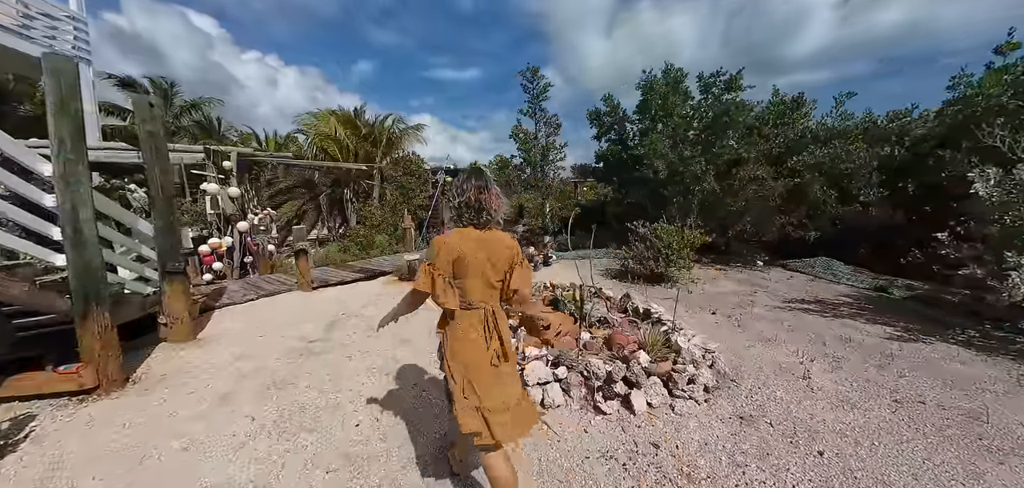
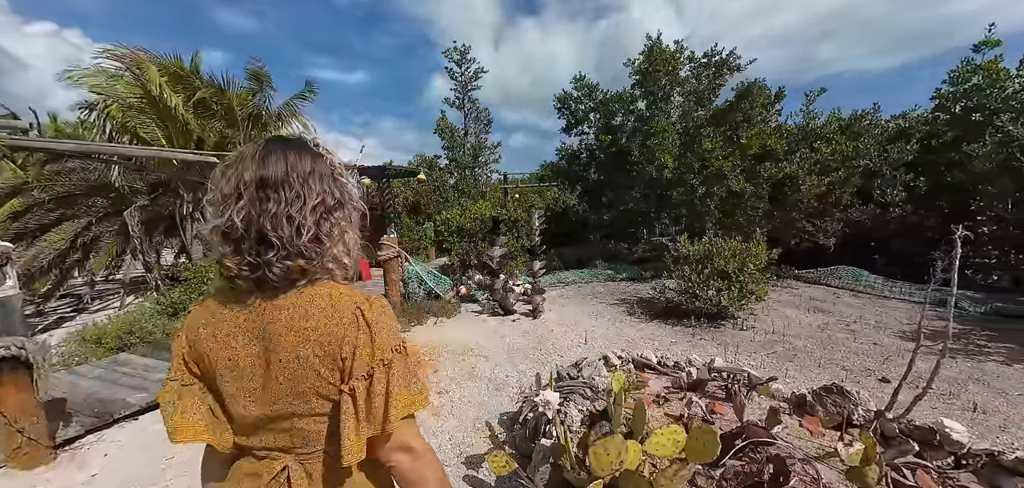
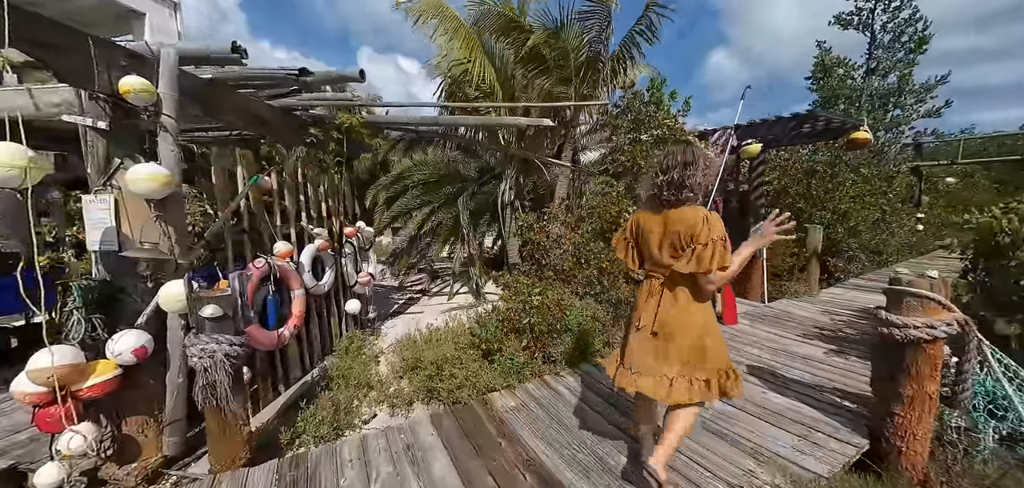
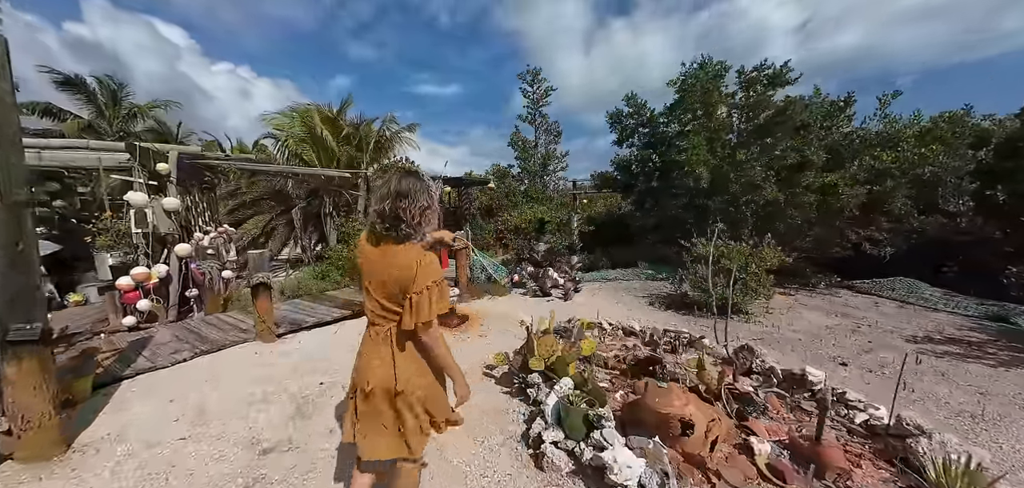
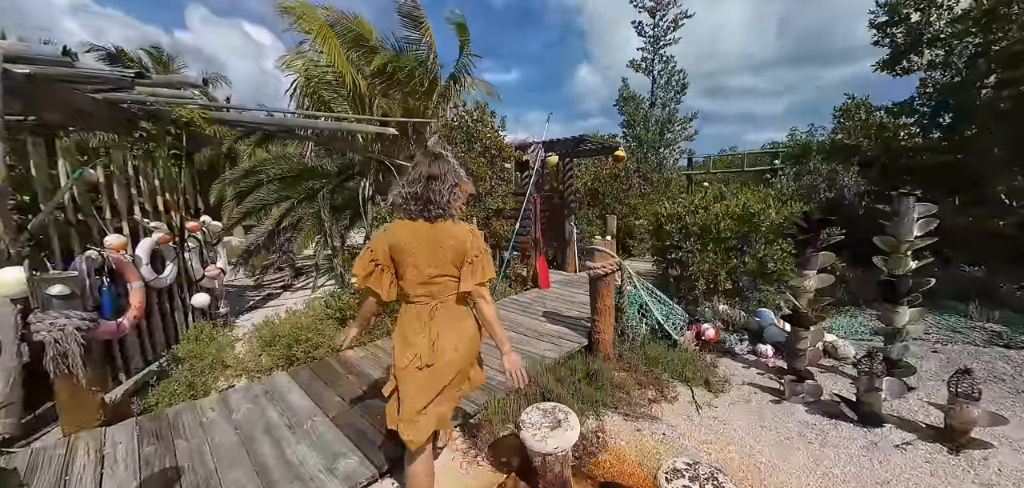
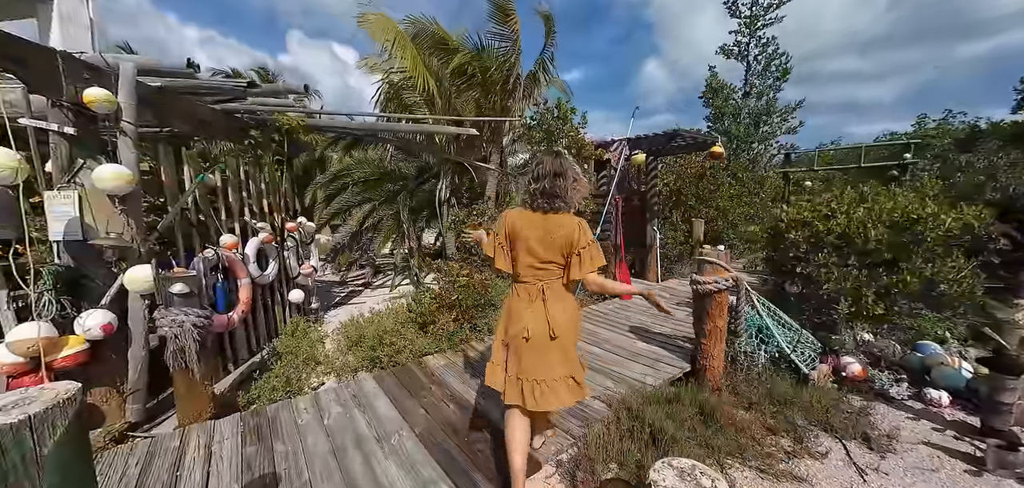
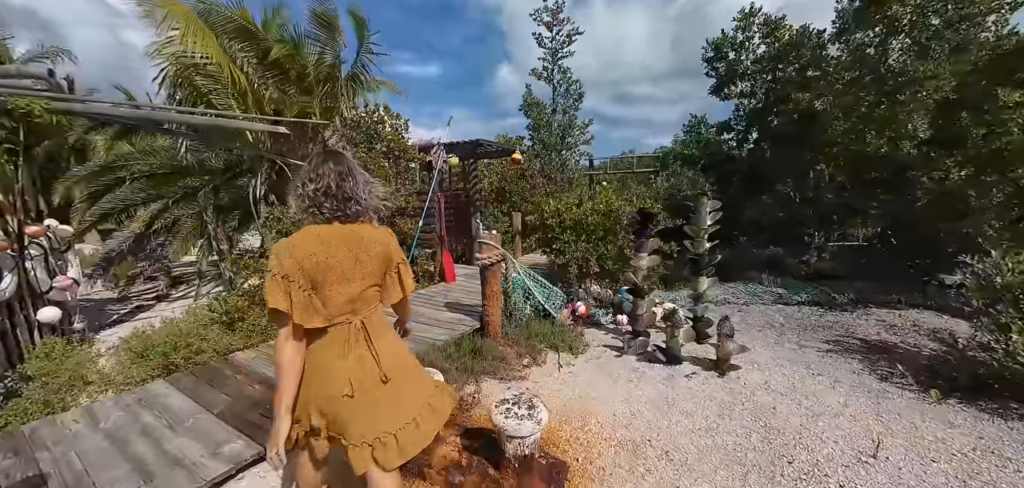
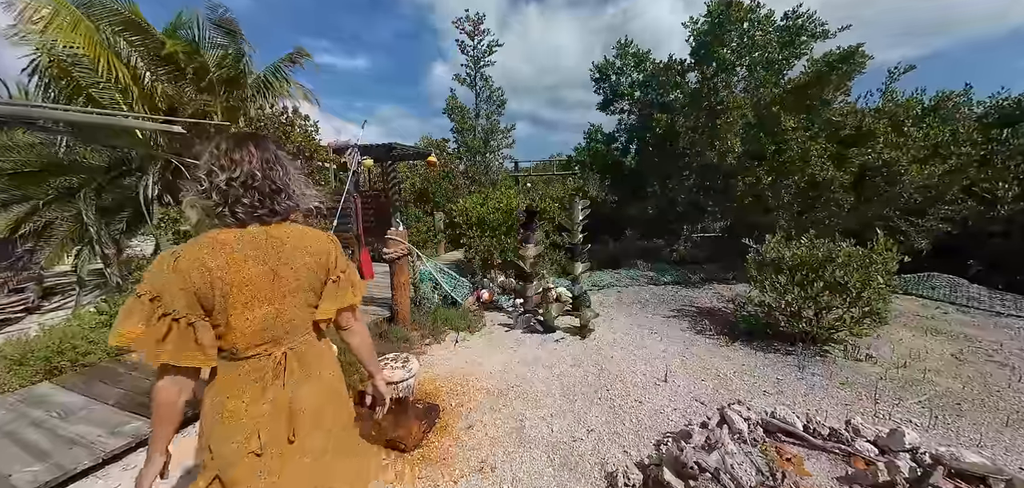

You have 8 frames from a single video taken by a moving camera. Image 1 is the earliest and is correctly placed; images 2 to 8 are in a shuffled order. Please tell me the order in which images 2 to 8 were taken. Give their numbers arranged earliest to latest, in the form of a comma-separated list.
4, 2, 8, 7, 5, 6, 3
